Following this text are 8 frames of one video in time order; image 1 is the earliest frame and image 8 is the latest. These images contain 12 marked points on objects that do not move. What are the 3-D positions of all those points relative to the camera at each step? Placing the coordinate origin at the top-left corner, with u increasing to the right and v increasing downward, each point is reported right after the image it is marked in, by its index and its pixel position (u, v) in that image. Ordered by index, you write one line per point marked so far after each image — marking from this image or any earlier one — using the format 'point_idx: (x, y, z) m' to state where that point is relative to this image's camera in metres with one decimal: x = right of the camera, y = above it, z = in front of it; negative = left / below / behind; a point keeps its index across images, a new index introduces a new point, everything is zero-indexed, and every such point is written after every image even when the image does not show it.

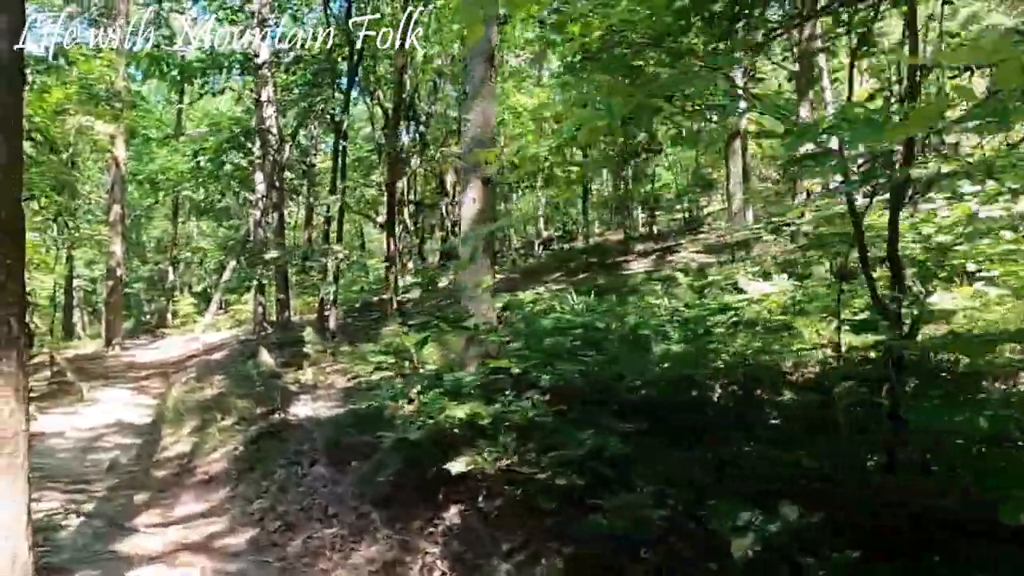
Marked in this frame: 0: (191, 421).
0: (-4.5, -1.9, +9.3) m
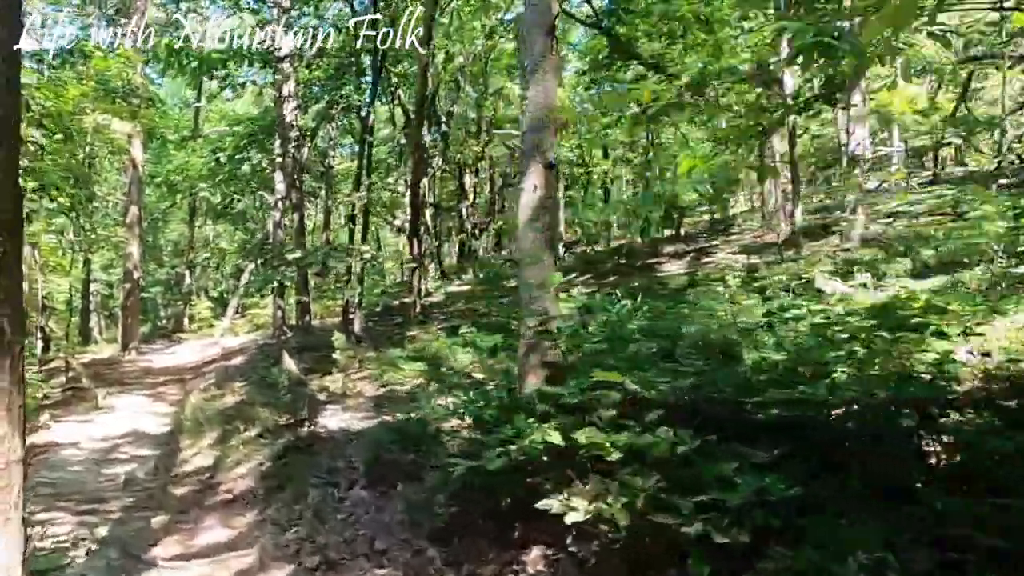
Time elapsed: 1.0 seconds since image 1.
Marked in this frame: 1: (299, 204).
0: (-3.9, -1.9, +8.7) m
1: (-5.3, +2.0, +16.3) m
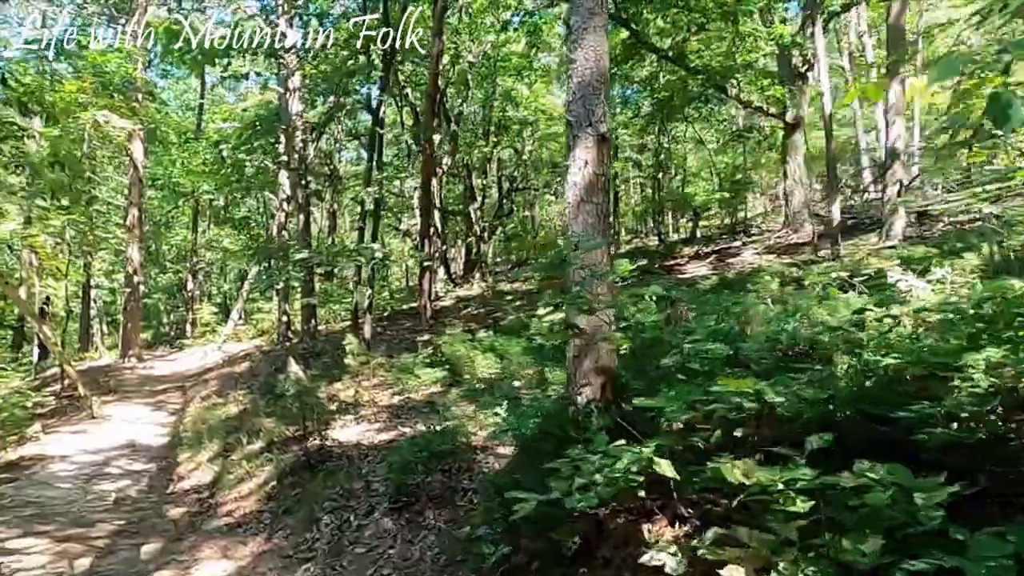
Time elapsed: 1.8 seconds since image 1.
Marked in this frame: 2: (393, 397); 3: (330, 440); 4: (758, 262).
0: (-3.6, -1.9, +8.0) m
1: (-5.0, +1.9, +15.7) m
2: (-1.5, -1.4, +8.6) m
3: (-1.9, -1.6, +6.9) m
4: (+5.1, +0.5, +13.8) m
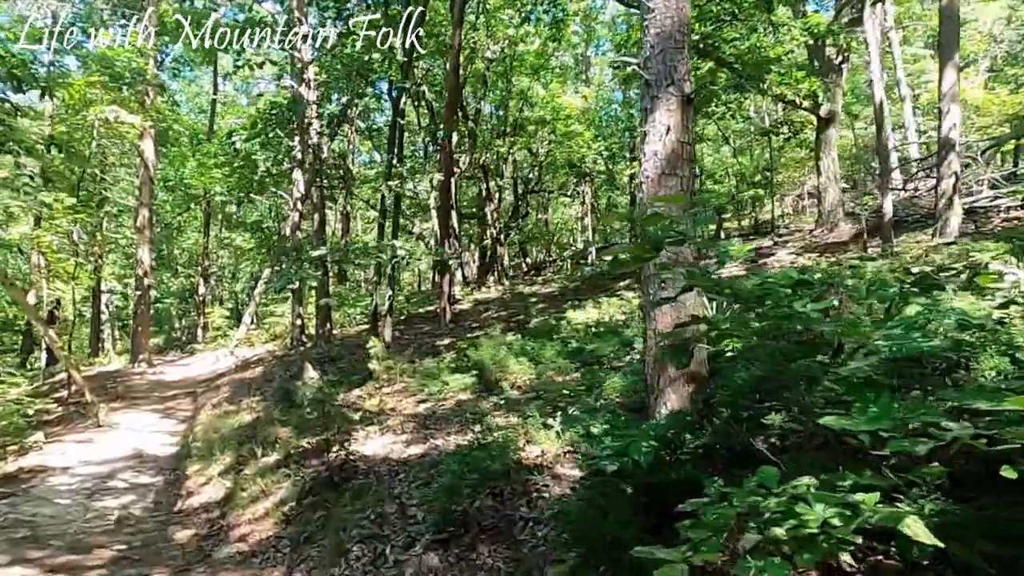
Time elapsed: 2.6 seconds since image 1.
0: (-3.2, -1.9, +7.3) m
1: (-4.4, +1.9, +15.1) m
2: (-1.1, -1.4, +7.9) m
3: (-1.5, -1.6, +6.2) m
4: (+5.6, +0.5, +13.1) m
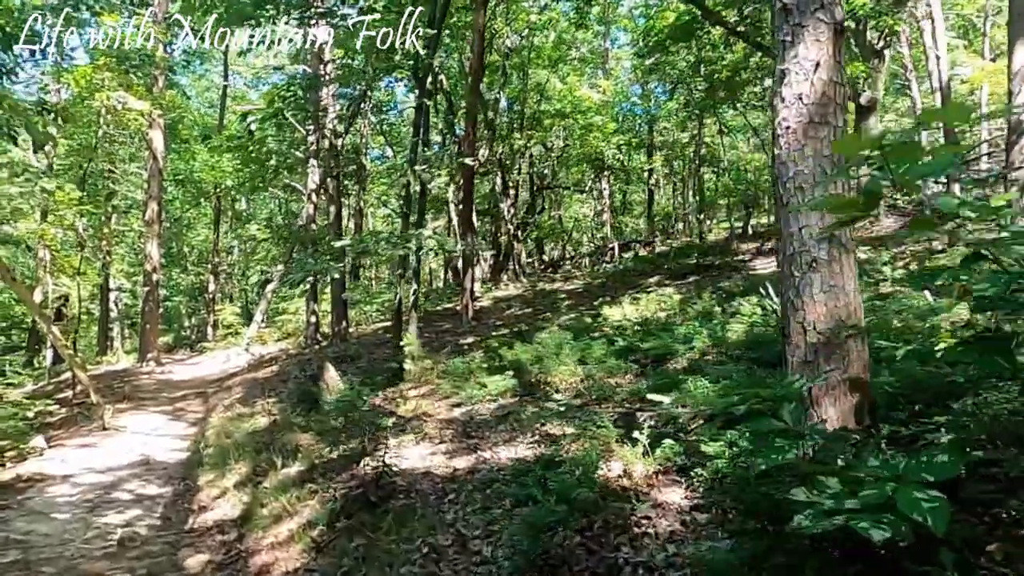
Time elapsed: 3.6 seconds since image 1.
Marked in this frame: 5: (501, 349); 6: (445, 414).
0: (-2.7, -1.8, +6.6) m
1: (-3.9, +2.0, +14.4) m
2: (-0.6, -1.3, +7.2) m
3: (-1.0, -1.5, +5.5) m
4: (+6.1, +0.6, +12.2) m
5: (-0.2, -0.9, +9.5) m
6: (-0.7, -1.3, +7.1) m
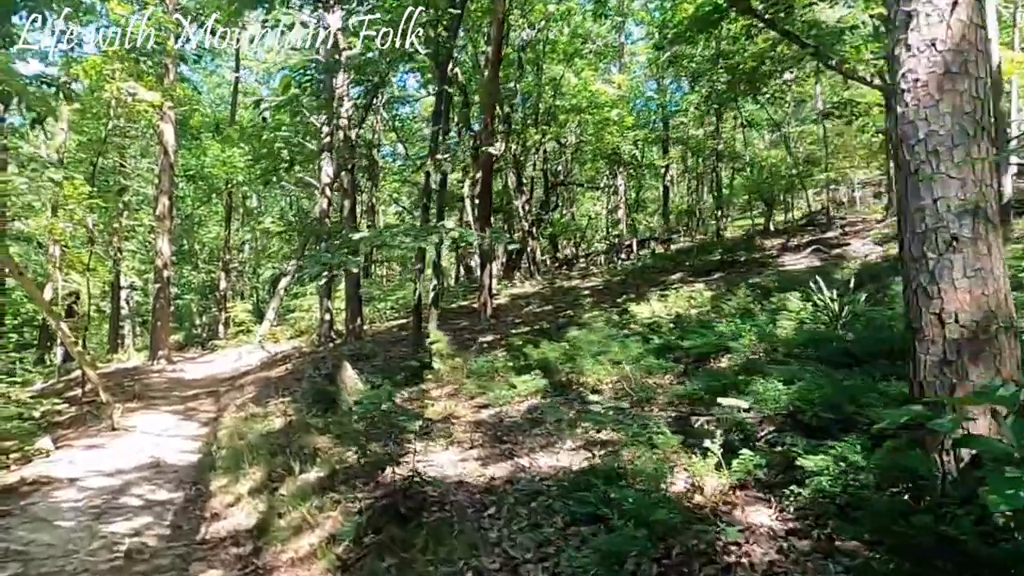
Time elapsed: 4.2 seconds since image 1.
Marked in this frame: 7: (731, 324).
0: (-2.4, -1.7, +6.2) m
1: (-3.4, +2.1, +14.0) m
2: (-0.3, -1.2, +6.7) m
3: (-0.7, -1.4, +5.0) m
4: (+6.5, +0.7, +11.7) m
5: (+0.2, -0.8, +9.0) m
6: (-0.4, -1.3, +6.6) m
7: (+2.5, -0.4, +7.4) m
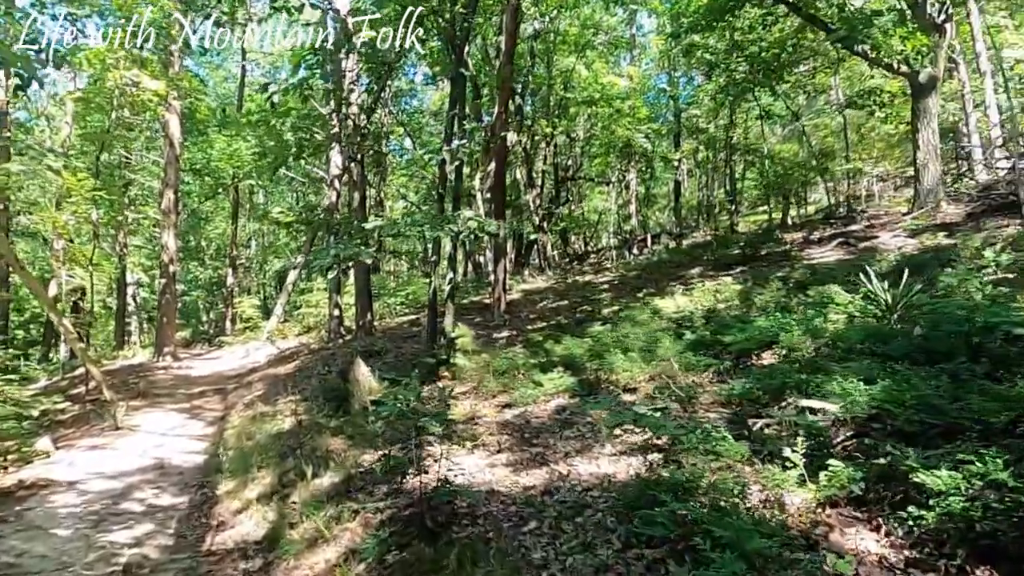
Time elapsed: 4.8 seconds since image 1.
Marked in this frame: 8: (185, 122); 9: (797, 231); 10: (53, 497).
0: (-2.1, -1.6, +5.7) m
1: (-3.1, +2.2, +13.5) m
2: (-0.1, -1.2, +6.3) m
3: (-0.5, -1.3, +4.6) m
4: (+6.8, +0.8, +11.2) m
5: (+0.4, -0.7, +8.6) m
6: (-0.2, -1.2, +6.2) m
7: (+2.7, -0.3, +7.0) m
8: (-9.8, +5.0, +19.9) m
9: (+7.9, +1.6, +18.4) m
10: (-4.6, -2.1, +6.6) m
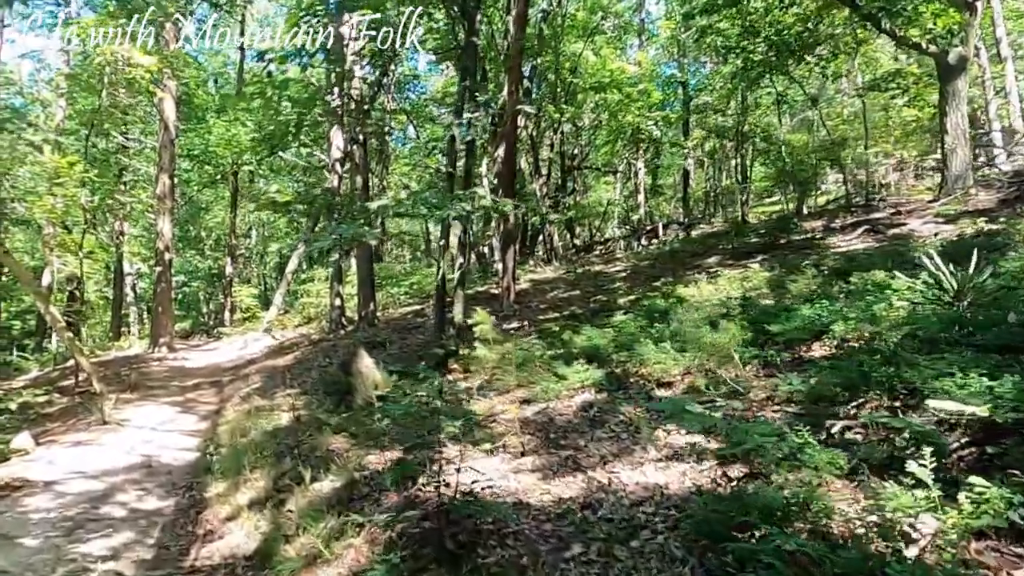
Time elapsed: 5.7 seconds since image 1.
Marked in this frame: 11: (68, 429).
0: (-2.0, -1.5, +5.1) m
1: (-2.9, +2.4, +12.9) m
2: (+0.1, -1.0, +5.7) m
3: (-0.3, -1.2, +4.0) m
4: (+7.0, +0.9, +10.5) m
5: (+0.6, -0.5, +8.0) m
6: (0.0, -1.1, +5.6) m
7: (+2.9, -0.2, +6.3) m
8: (-9.6, +5.3, +19.3) m
9: (+8.2, +1.8, +17.8) m
10: (-4.4, -1.9, +6.0) m
11: (-6.0, -1.9, +9.0) m
